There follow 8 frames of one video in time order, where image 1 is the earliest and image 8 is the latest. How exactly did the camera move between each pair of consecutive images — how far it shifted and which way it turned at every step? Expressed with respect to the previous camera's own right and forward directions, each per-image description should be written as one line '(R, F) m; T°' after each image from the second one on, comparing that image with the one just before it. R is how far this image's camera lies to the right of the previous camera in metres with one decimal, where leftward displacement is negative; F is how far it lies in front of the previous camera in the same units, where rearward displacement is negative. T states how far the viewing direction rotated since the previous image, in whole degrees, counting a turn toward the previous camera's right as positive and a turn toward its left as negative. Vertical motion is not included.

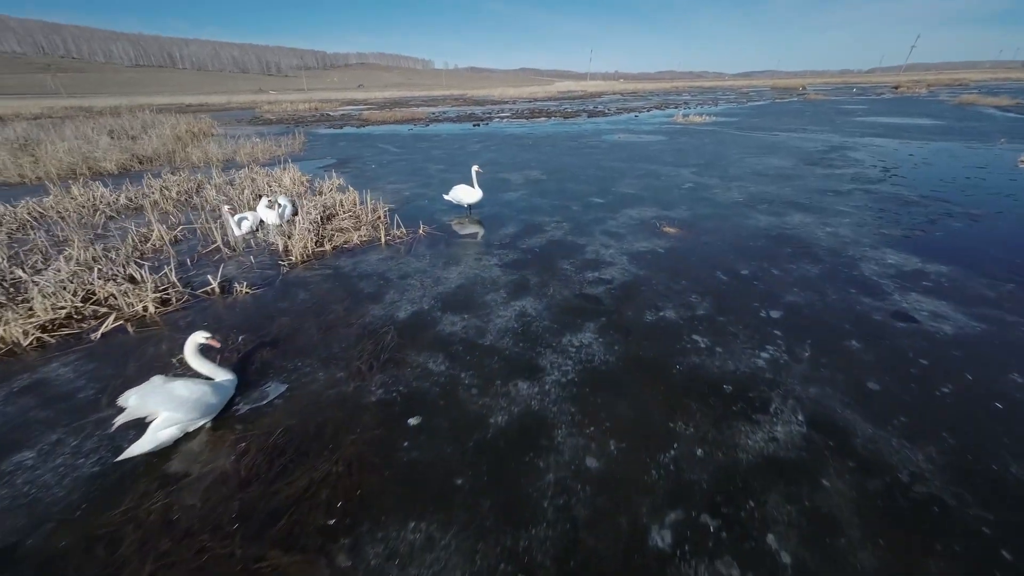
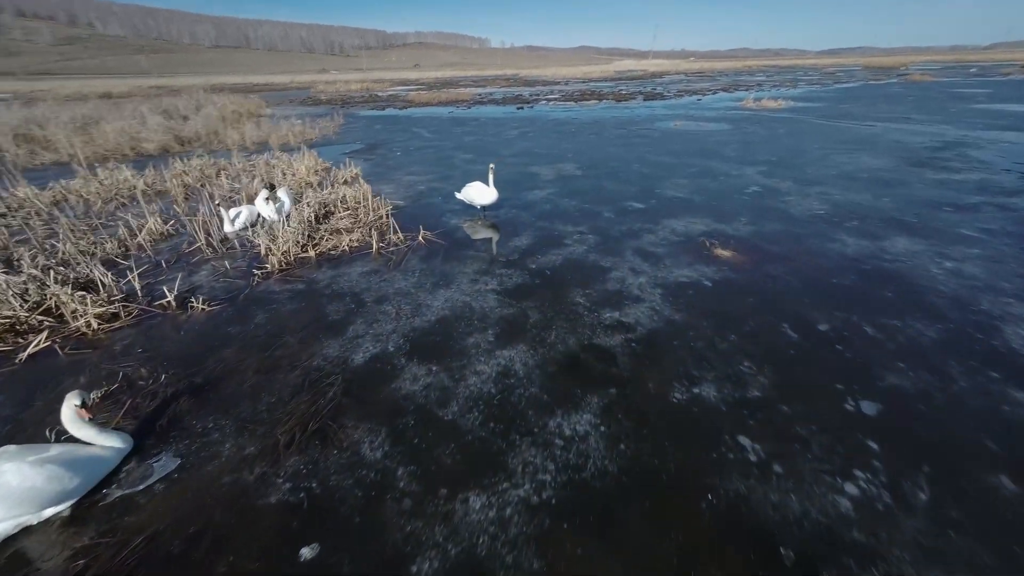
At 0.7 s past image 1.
(+0.8, +1.8) m; -6°
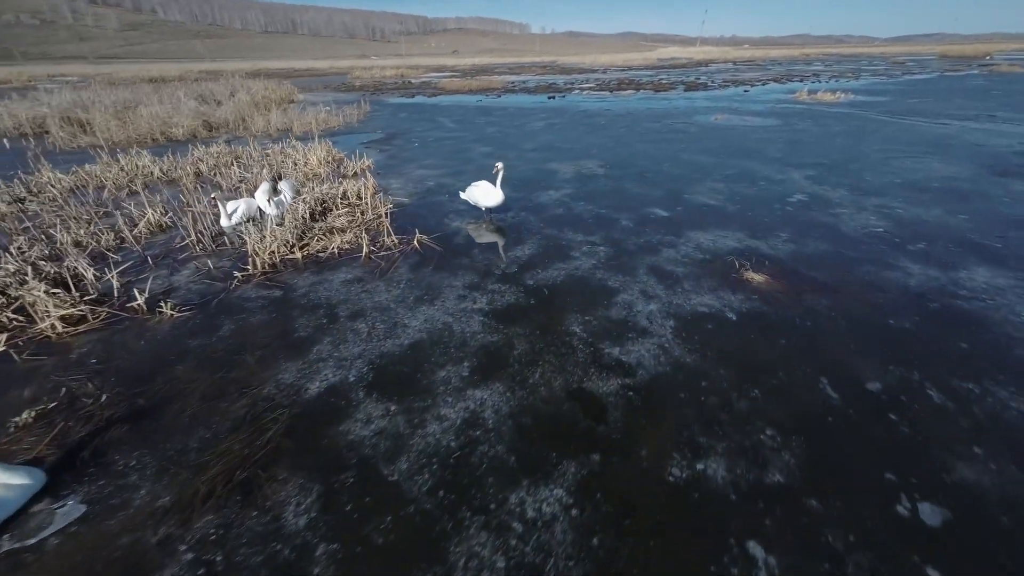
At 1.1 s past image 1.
(+0.7, +0.9) m; -4°
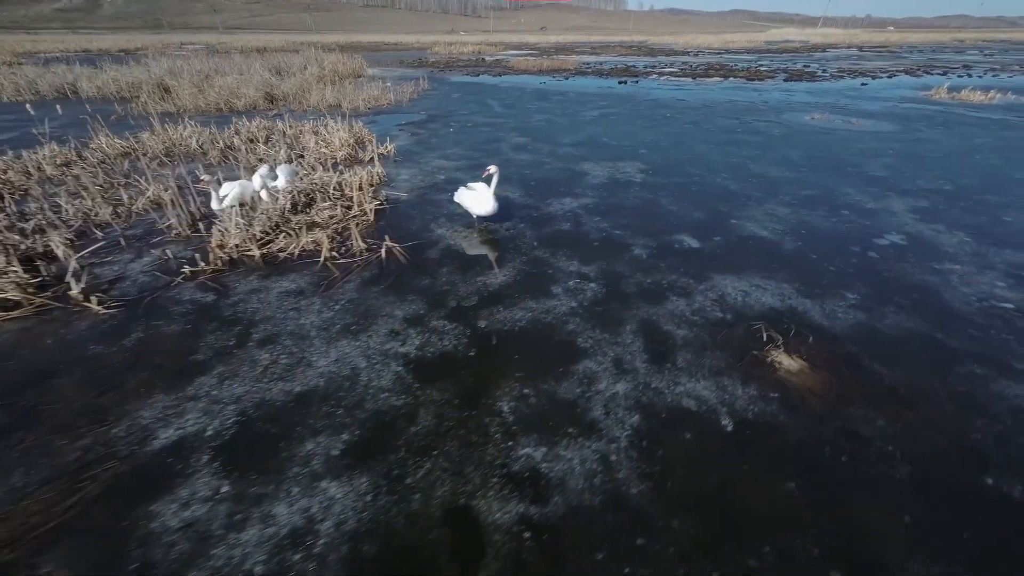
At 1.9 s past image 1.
(+1.7, +1.6) m; -9°
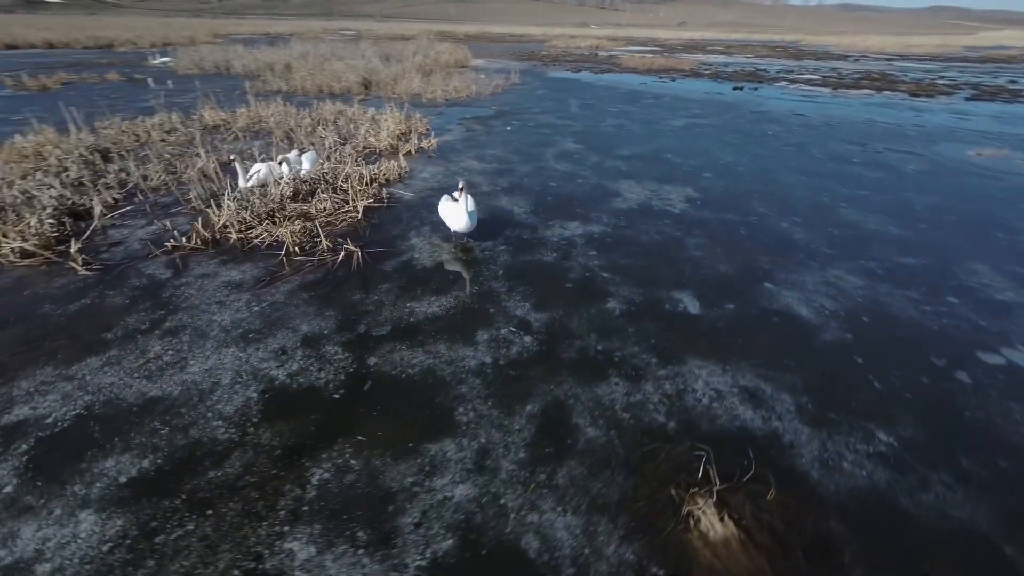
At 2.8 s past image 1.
(+2.5, +1.3) m; -13°
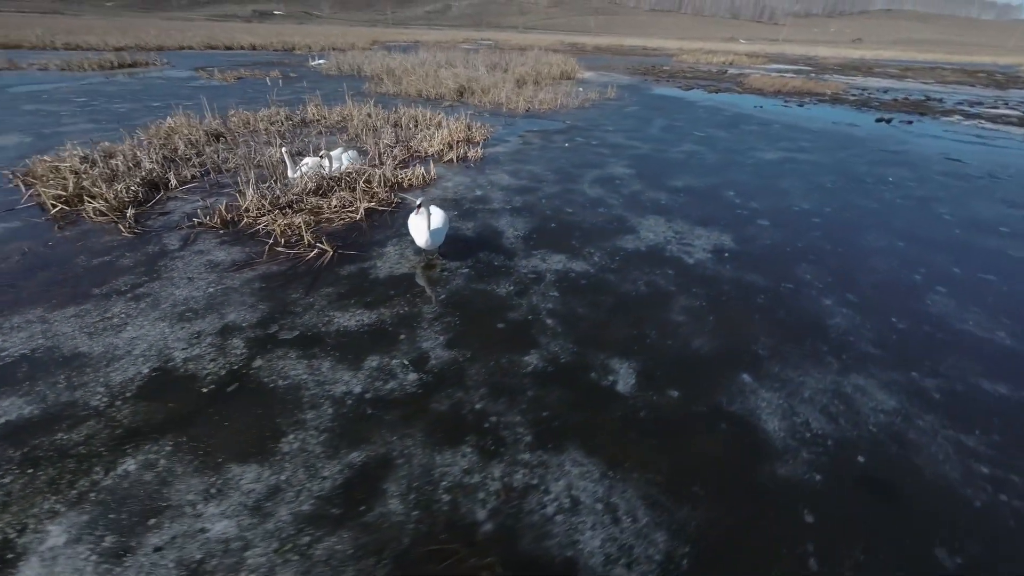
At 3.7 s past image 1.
(+2.7, +0.9) m; -14°
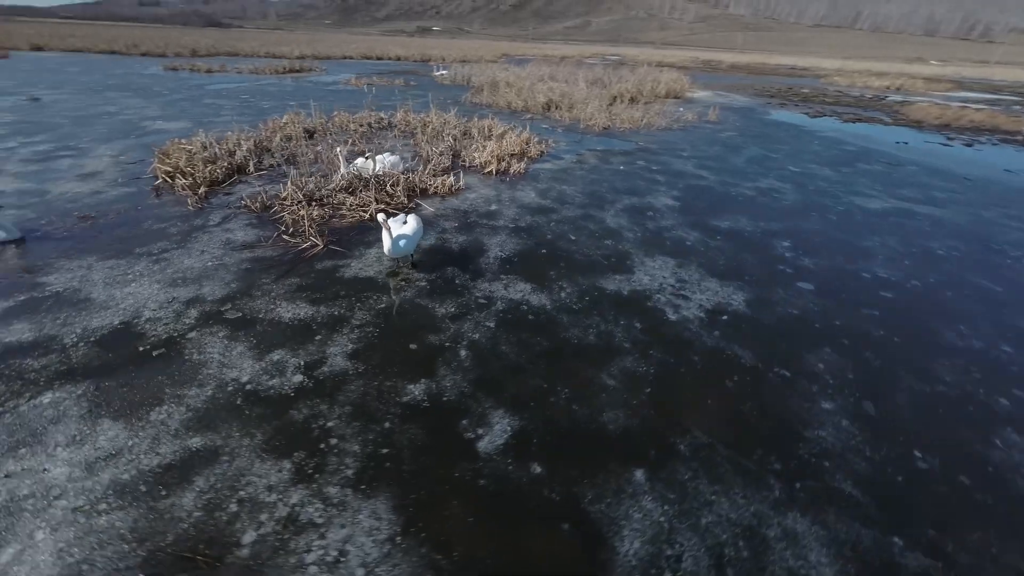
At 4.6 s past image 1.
(+2.7, +0.7) m; -14°
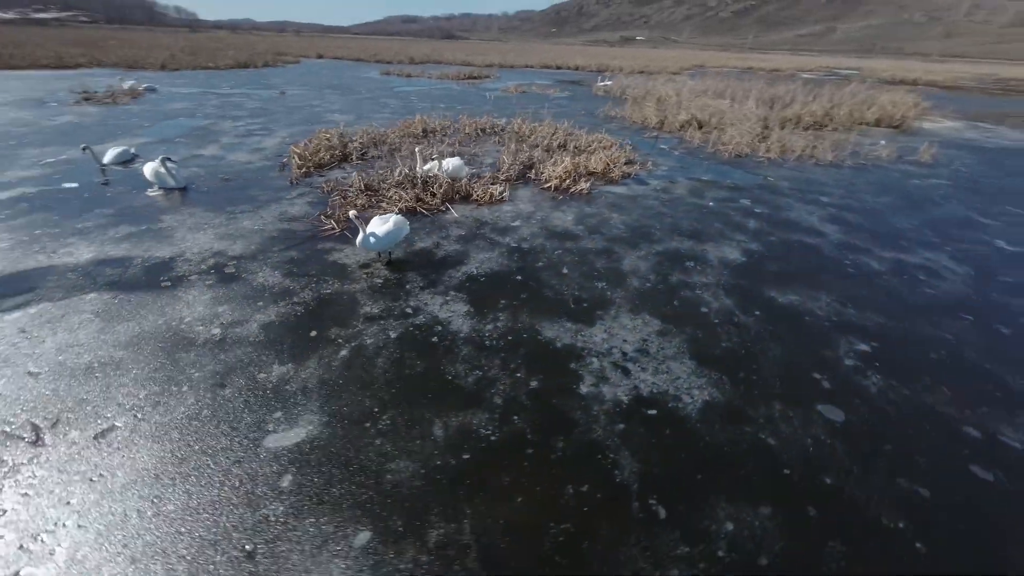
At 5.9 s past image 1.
(+3.8, +1.2) m; -21°
